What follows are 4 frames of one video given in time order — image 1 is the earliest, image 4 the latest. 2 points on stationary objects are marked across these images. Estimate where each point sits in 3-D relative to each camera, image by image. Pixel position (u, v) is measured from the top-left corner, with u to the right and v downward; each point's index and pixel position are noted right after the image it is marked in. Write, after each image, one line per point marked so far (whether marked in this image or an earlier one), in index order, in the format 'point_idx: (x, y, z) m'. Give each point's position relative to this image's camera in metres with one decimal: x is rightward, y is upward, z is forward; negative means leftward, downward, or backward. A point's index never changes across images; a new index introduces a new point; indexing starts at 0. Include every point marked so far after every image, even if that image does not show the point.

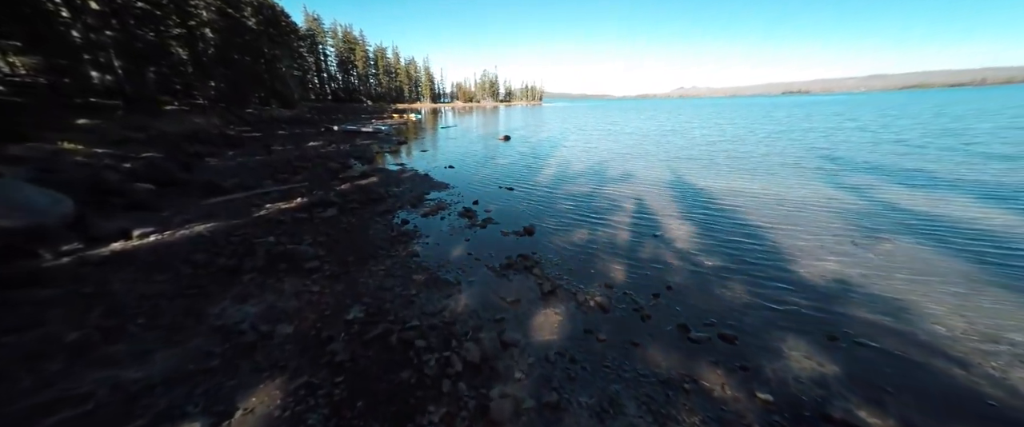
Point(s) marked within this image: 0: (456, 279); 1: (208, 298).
0: (-1.4, -1.6, +8.0) m
1: (-6.7, -1.6, +7.0) m
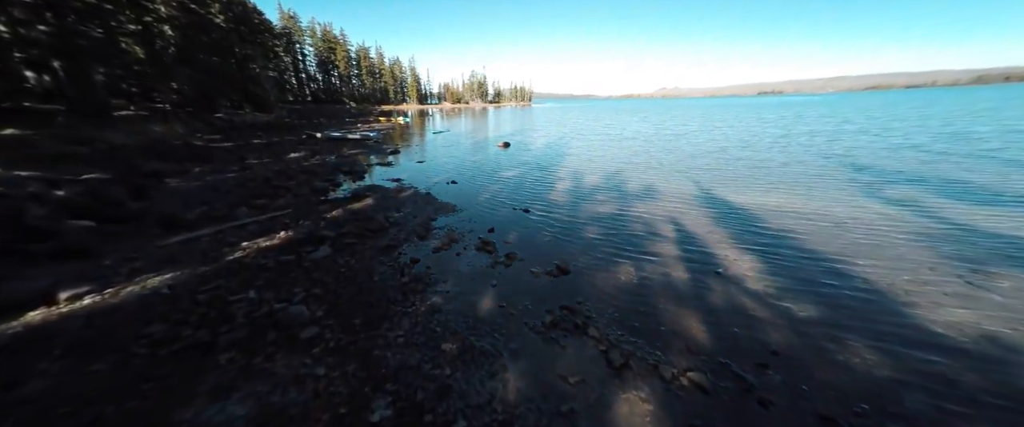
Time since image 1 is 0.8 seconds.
0: (-0.3, -2.6, +6.2) m
1: (-5.5, -2.7, +4.9) m
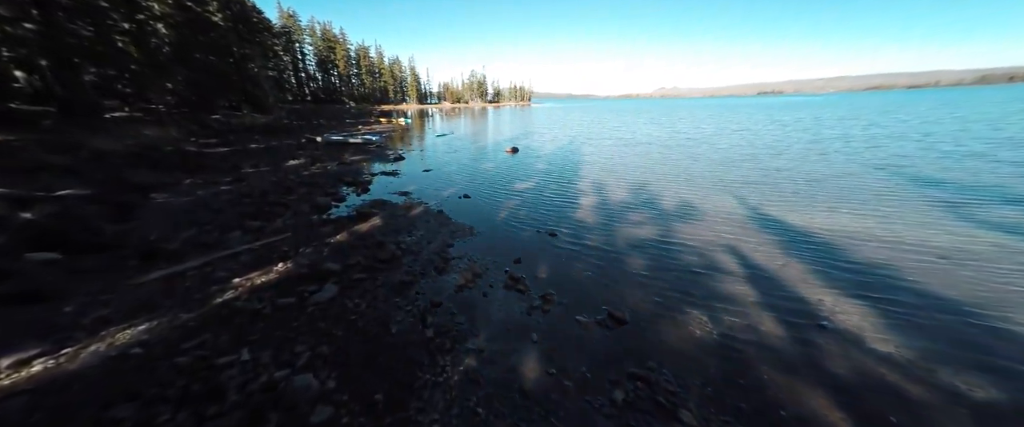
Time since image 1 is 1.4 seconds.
0: (+0.8, -3.5, +4.7) m
1: (-4.5, -3.6, +3.4) m
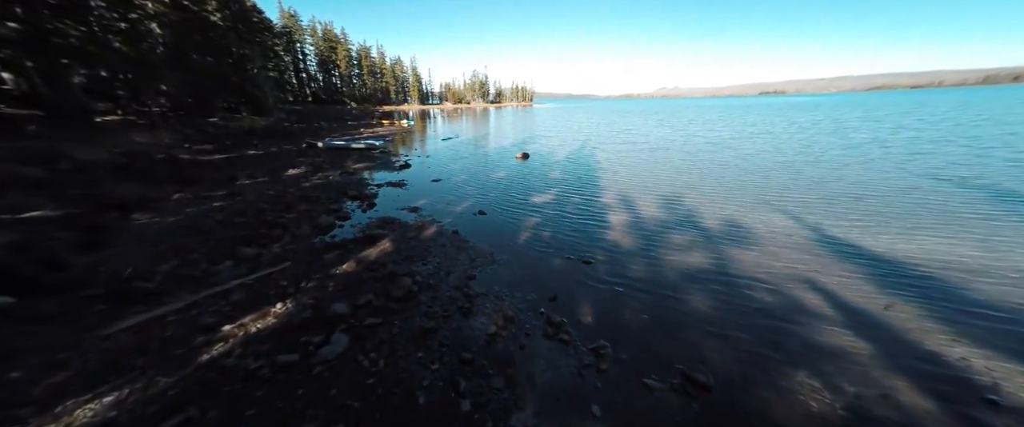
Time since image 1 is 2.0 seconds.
0: (+1.8, -4.3, +3.2) m
1: (-3.5, -4.5, +1.9) m
